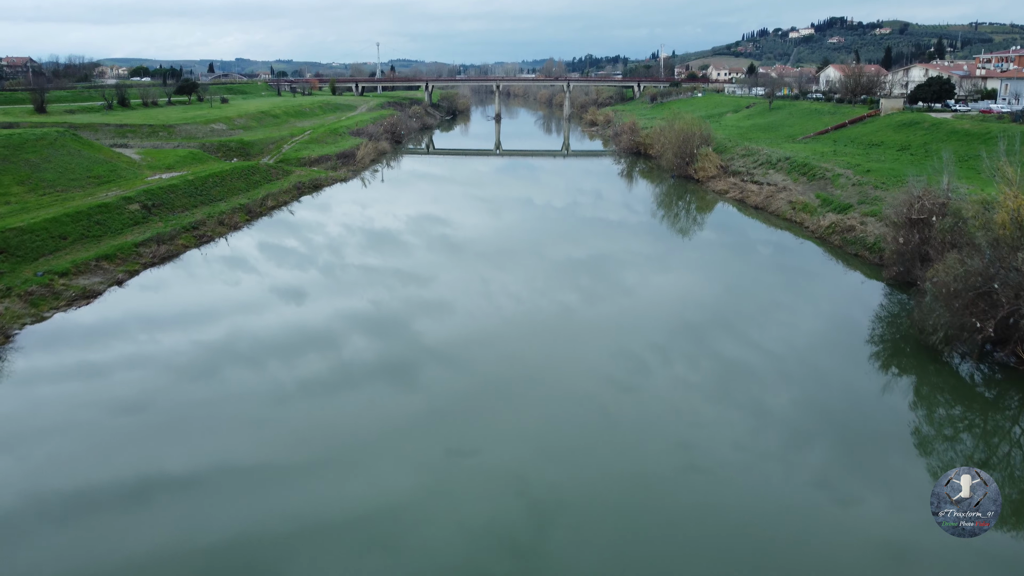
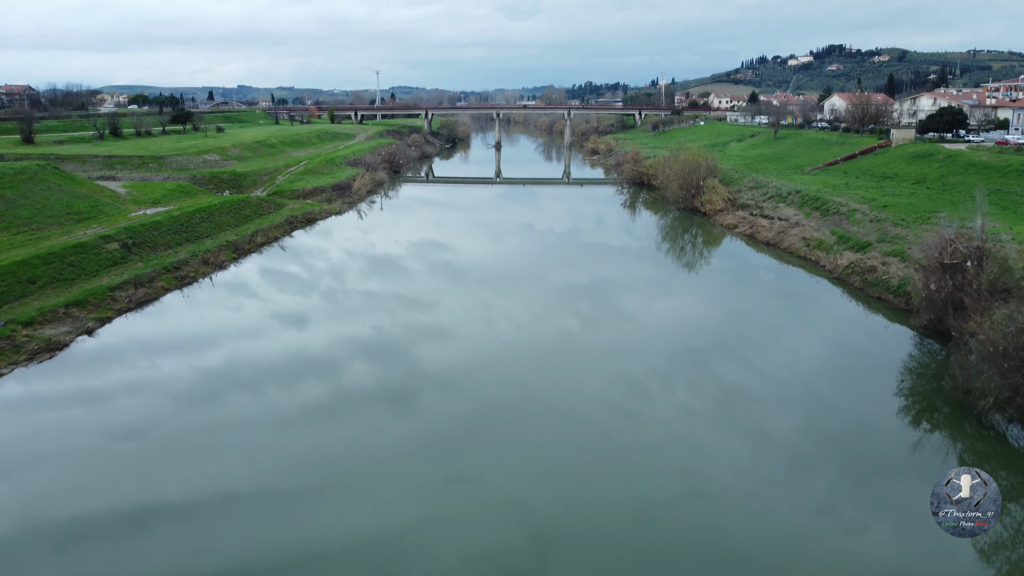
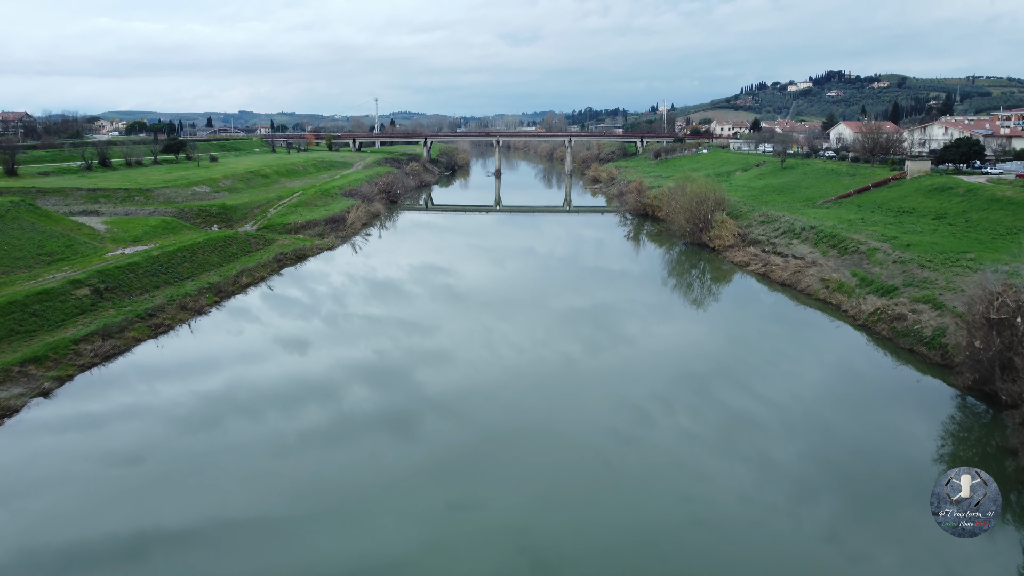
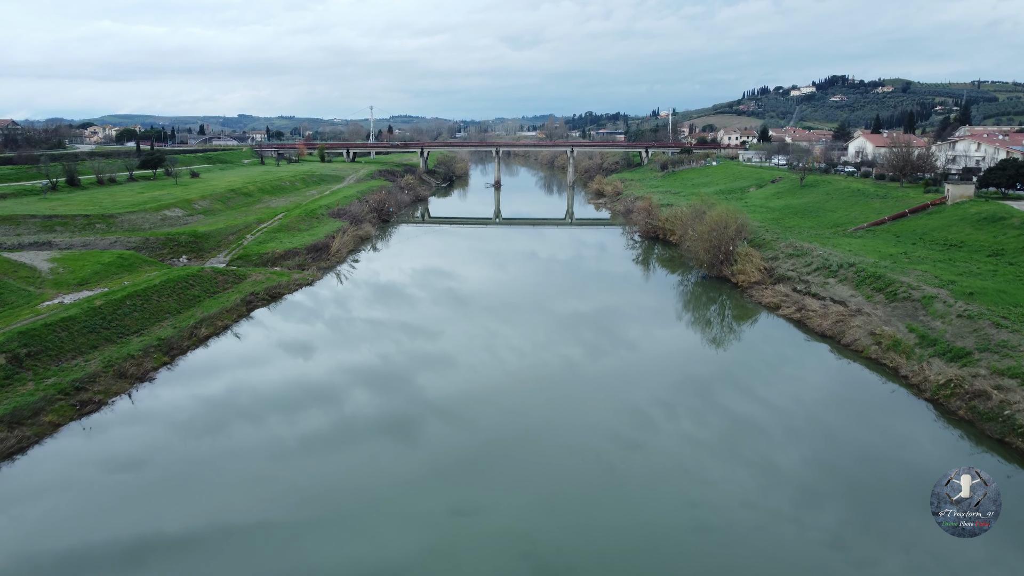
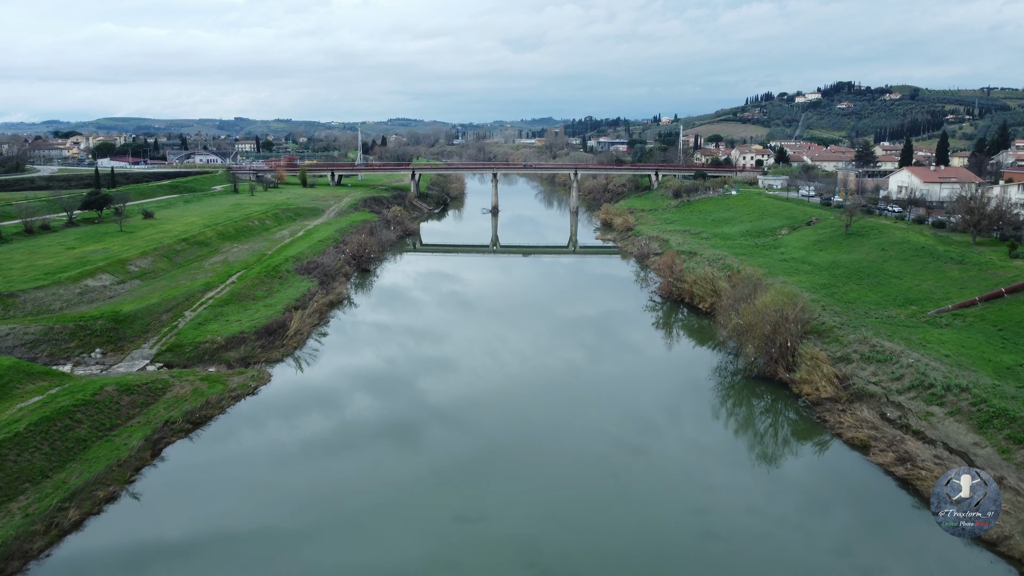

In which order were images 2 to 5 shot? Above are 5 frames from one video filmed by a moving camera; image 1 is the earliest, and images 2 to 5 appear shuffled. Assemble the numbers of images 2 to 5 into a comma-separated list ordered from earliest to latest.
2, 3, 4, 5
